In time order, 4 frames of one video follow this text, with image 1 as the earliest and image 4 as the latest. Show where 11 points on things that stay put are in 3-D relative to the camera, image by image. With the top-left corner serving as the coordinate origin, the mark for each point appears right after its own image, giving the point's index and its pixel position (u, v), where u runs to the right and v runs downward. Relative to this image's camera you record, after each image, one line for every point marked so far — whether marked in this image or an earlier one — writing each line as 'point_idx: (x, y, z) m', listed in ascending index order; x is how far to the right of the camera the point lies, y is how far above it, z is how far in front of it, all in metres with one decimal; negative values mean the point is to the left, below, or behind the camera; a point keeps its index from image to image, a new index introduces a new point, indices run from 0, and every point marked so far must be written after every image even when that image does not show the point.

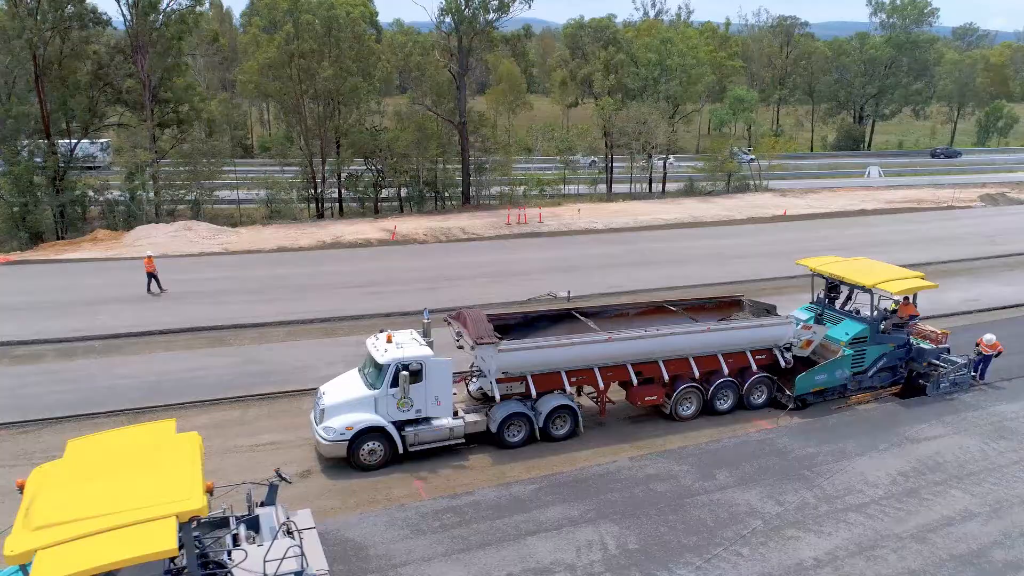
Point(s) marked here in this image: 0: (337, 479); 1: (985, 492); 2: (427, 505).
0: (-2.6, -2.8, +11.1) m
1: (+6.8, -3.0, +10.9) m
2: (-1.2, -3.0, +10.4) m
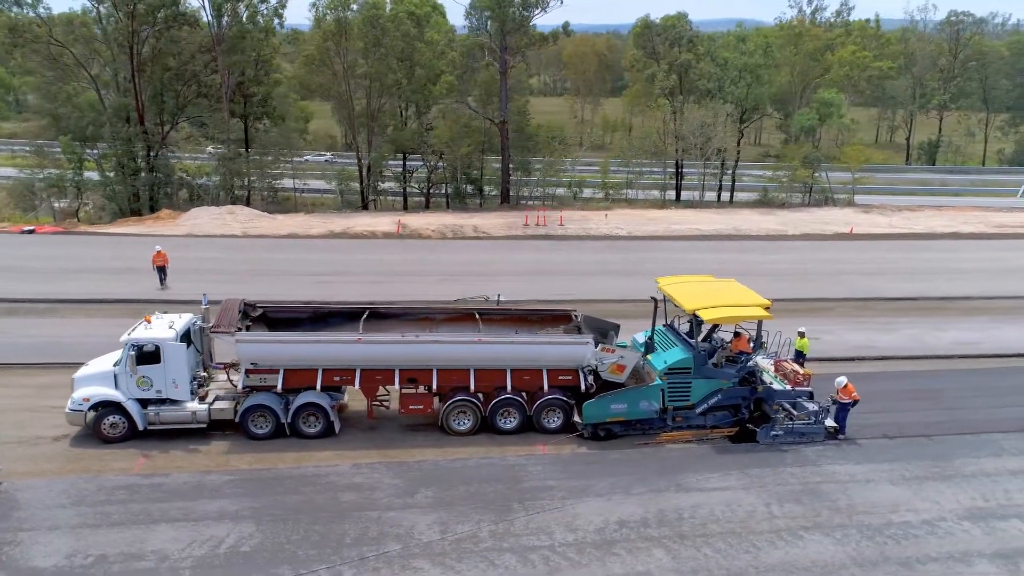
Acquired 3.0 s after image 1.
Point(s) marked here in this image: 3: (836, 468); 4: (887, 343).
0: (-6.8, -2.4, +11.8) m
1: (+2.2, -3.3, +9.4) m
2: (-5.6, -2.7, +10.8) m
3: (+5.0, -2.8, +11.7) m
4: (+8.7, -1.3, +17.6) m
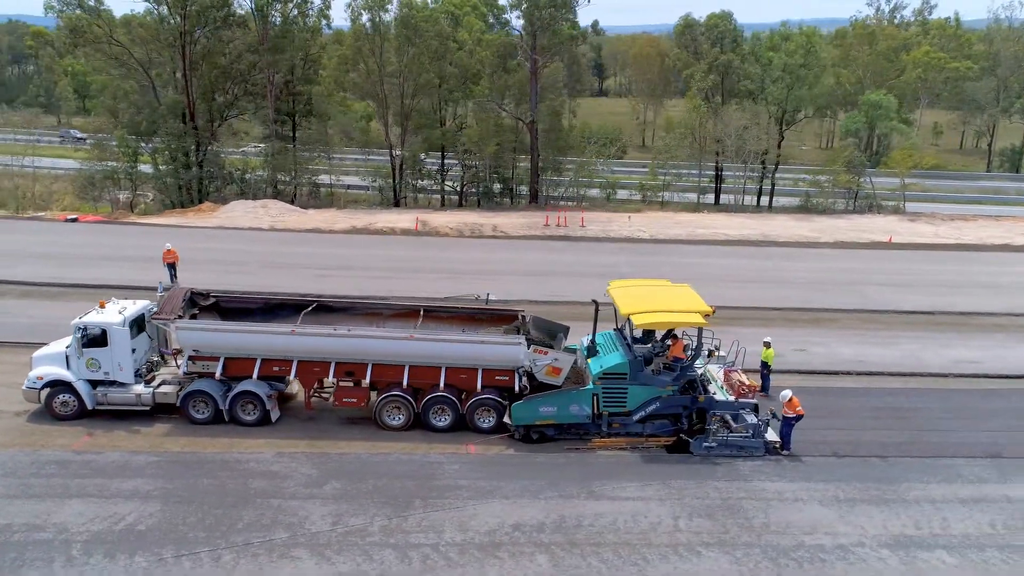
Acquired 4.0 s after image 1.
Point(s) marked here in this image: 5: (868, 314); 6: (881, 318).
0: (-7.9, -2.2, +12.5) m
1: (+0.7, -3.4, +9.2) m
2: (-6.9, -2.5, +11.4) m
3: (+3.7, -2.9, +11.1) m
4: (+8.1, -1.5, +16.7) m
5: (+9.3, -0.7, +19.8) m
6: (+9.5, -0.8, +19.5) m
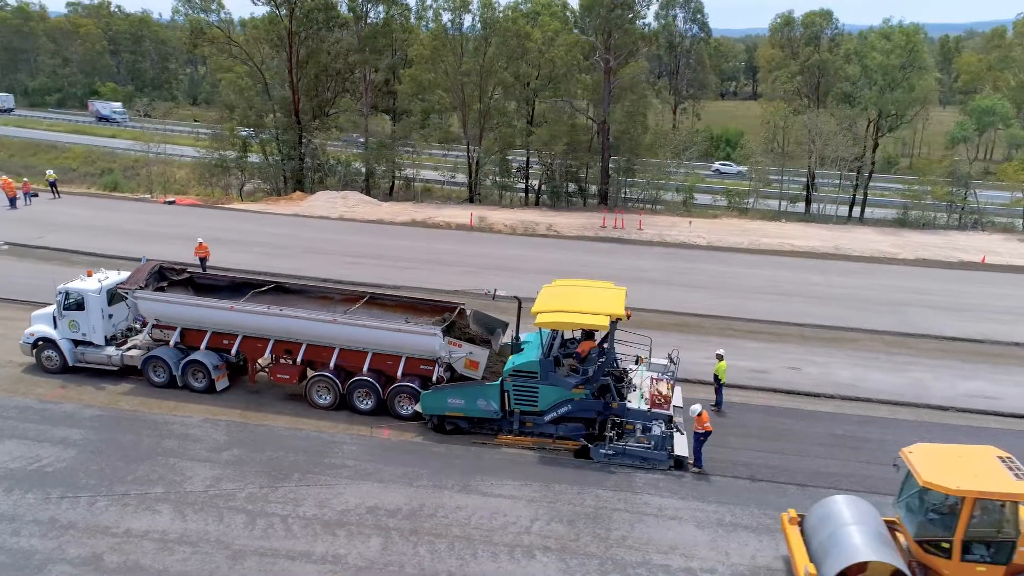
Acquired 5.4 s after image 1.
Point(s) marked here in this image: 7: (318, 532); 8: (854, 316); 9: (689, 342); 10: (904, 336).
0: (-9.1, -1.6, +14.2) m
1: (-1.4, -3.2, +9.3) m
2: (-8.4, -2.0, +13.0) m
3: (+2.0, -3.0, +10.7) m
4: (+7.4, -1.9, +15.3) m
5: (+9.2, -1.2, +18.1) m
6: (+9.4, -1.3, +17.7) m
7: (-2.5, -3.1, +9.7) m
8: (+8.8, -0.7, +19.6) m
9: (+4.0, -1.2, +17.1) m
10: (+9.3, -1.1, +18.1) m
